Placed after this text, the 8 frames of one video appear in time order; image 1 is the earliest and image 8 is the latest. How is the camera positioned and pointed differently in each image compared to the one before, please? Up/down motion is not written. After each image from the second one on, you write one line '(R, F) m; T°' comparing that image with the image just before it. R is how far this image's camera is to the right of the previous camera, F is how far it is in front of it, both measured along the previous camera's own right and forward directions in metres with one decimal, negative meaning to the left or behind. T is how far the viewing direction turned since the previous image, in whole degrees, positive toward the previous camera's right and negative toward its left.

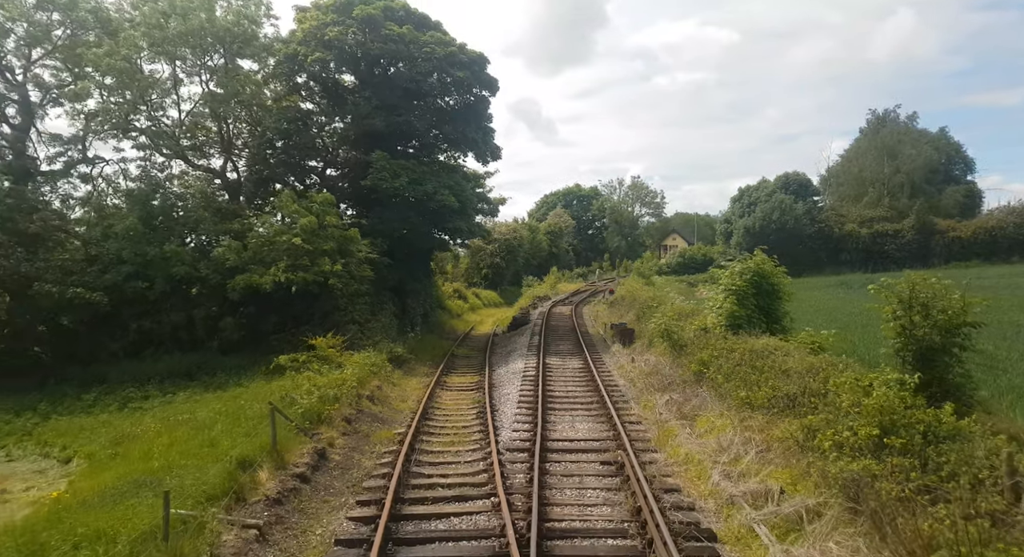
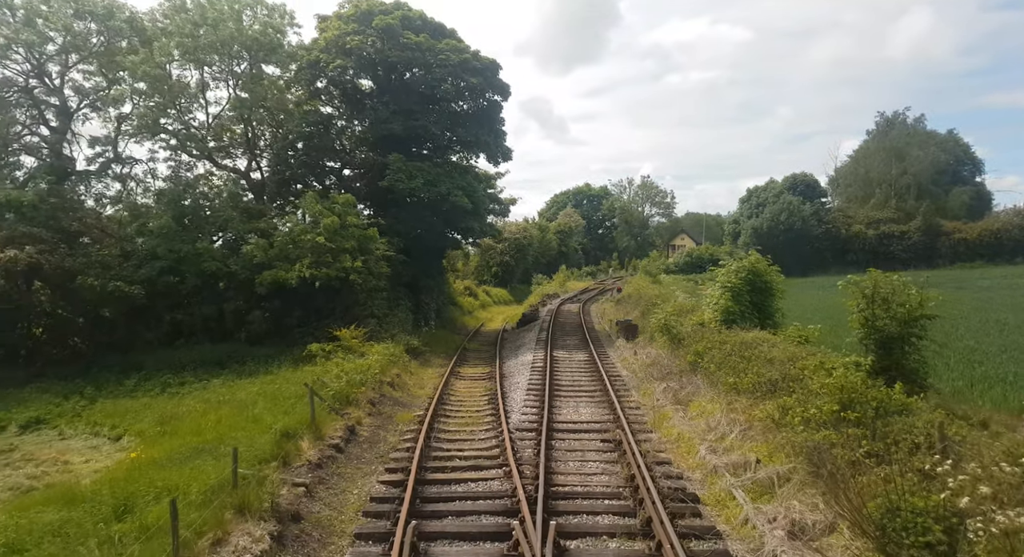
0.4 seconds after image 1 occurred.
(0.0, -1.2) m; -1°
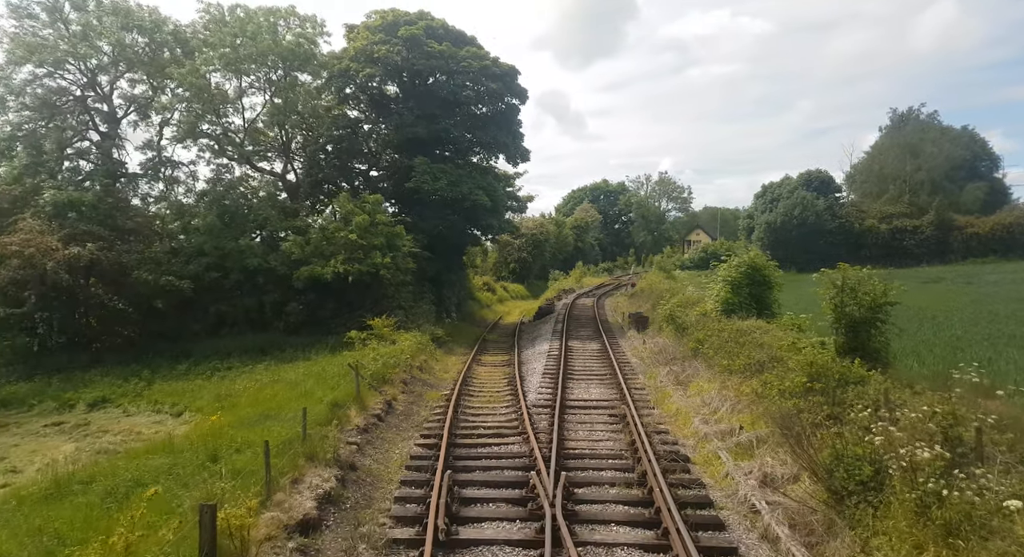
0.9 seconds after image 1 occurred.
(0.0, -1.5) m; -1°
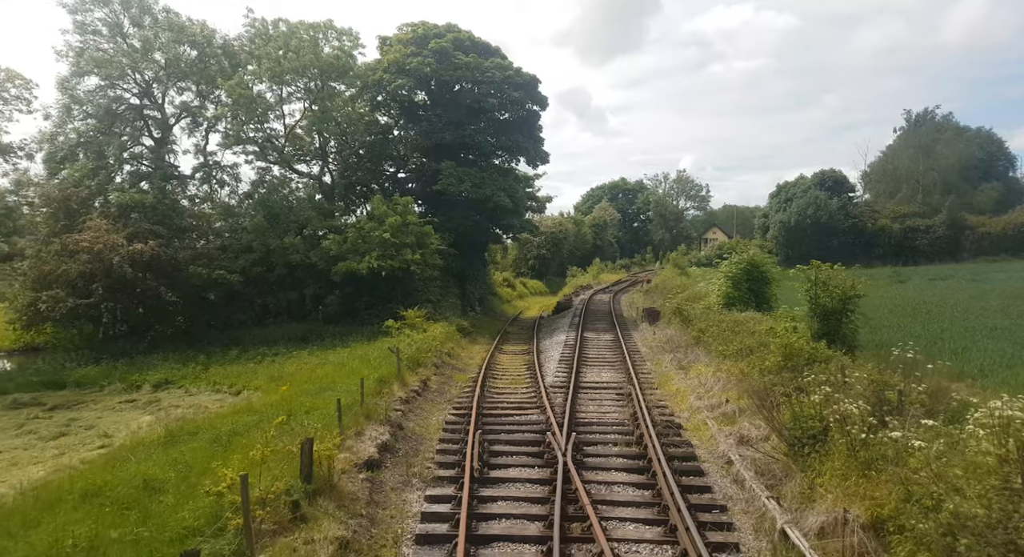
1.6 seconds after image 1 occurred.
(0.0, -1.9) m; -2°
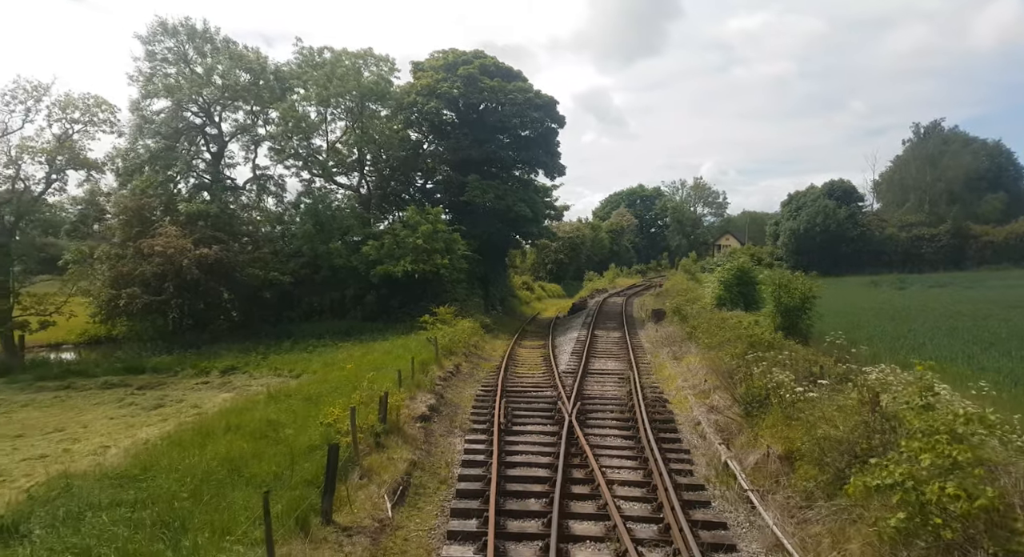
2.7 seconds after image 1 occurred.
(0.0, -2.9) m; -2°
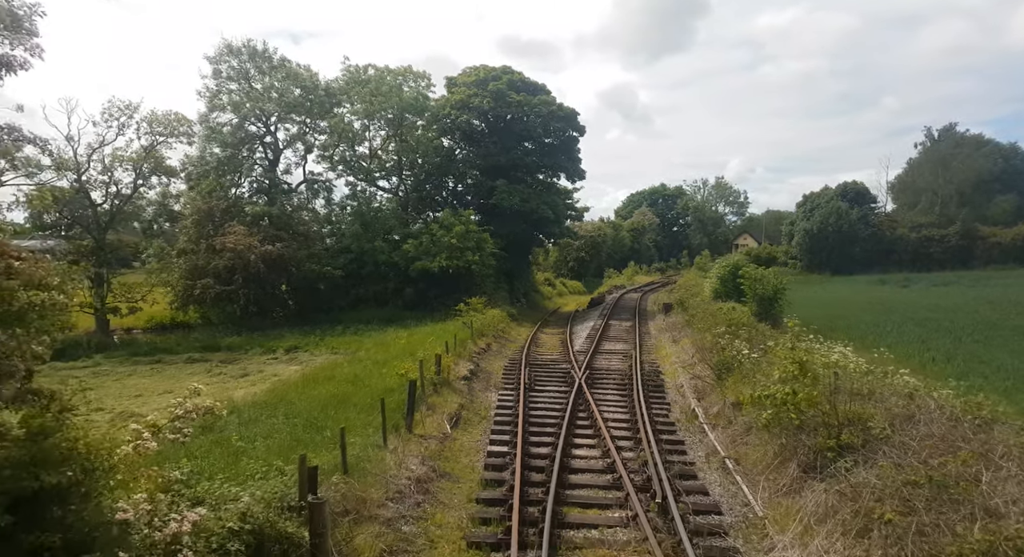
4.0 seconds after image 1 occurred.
(0.0, -3.5) m; -2°
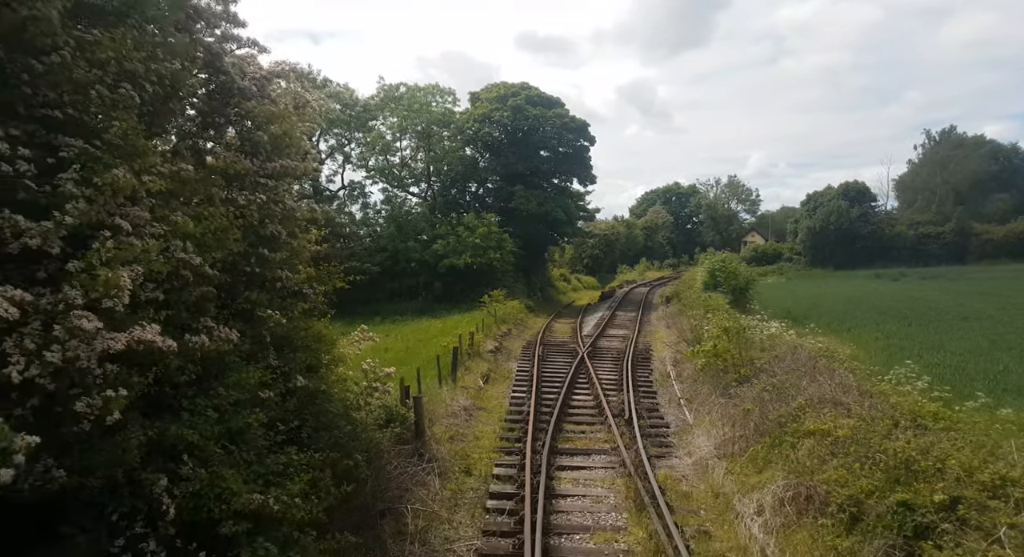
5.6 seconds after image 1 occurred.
(0.0, -4.1) m; -1°
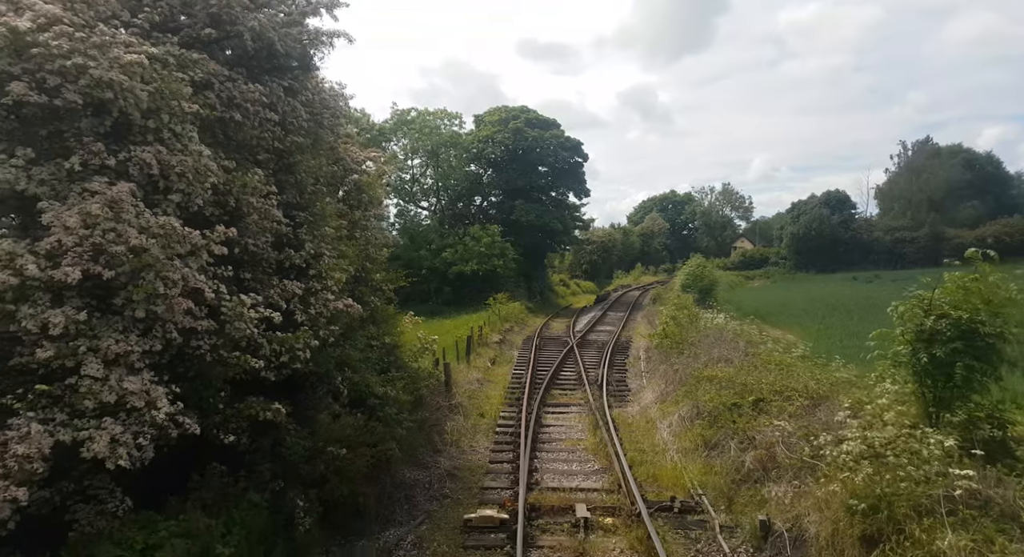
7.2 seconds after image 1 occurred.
(+0.1, -4.3) m; 0°
